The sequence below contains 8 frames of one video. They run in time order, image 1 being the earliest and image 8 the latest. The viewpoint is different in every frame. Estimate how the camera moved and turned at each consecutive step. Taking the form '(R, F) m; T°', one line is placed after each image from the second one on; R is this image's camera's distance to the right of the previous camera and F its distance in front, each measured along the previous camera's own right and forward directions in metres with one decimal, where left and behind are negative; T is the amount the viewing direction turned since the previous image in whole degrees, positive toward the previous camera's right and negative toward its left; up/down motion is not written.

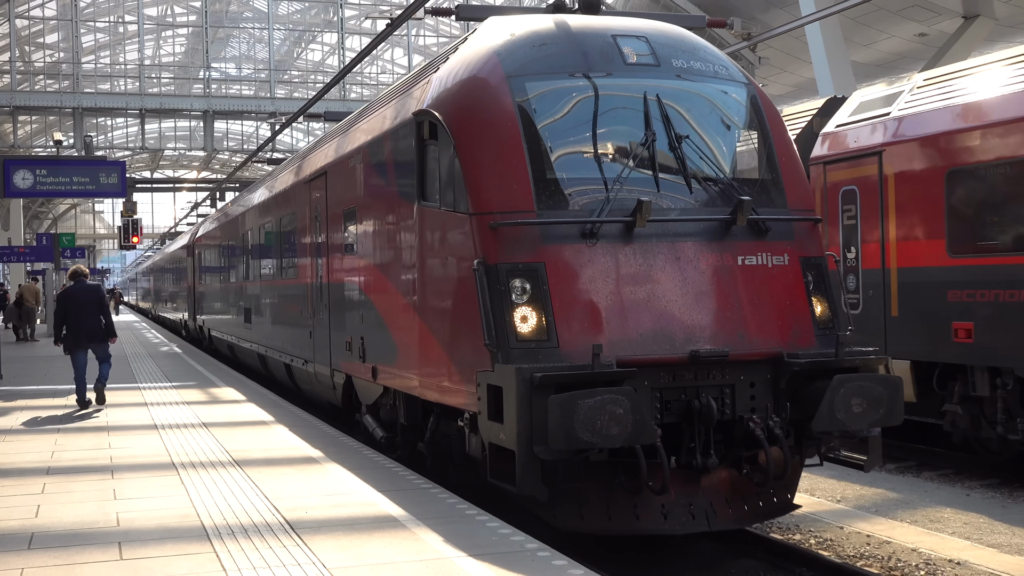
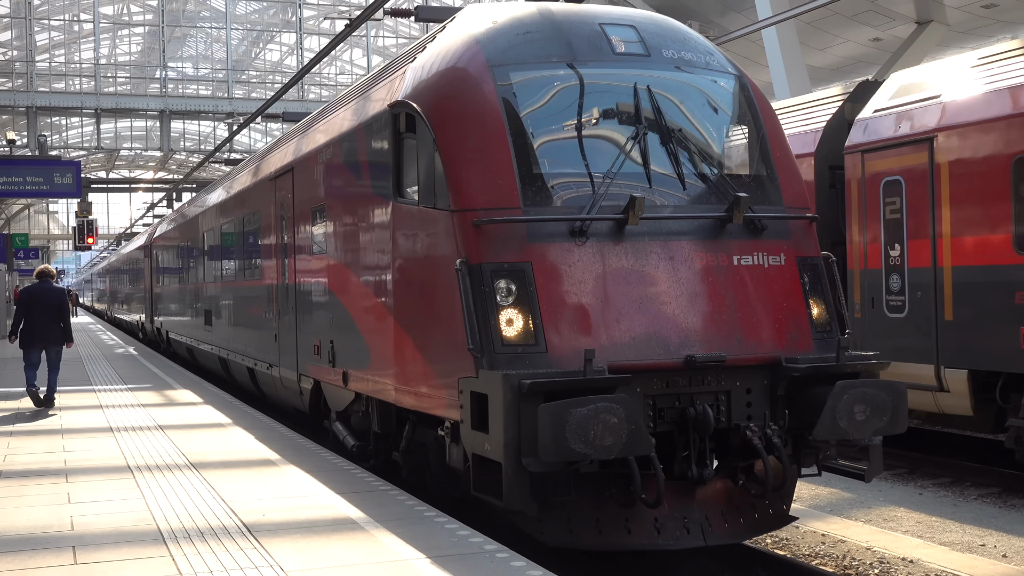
(-0.1, +0.3) m; +2°
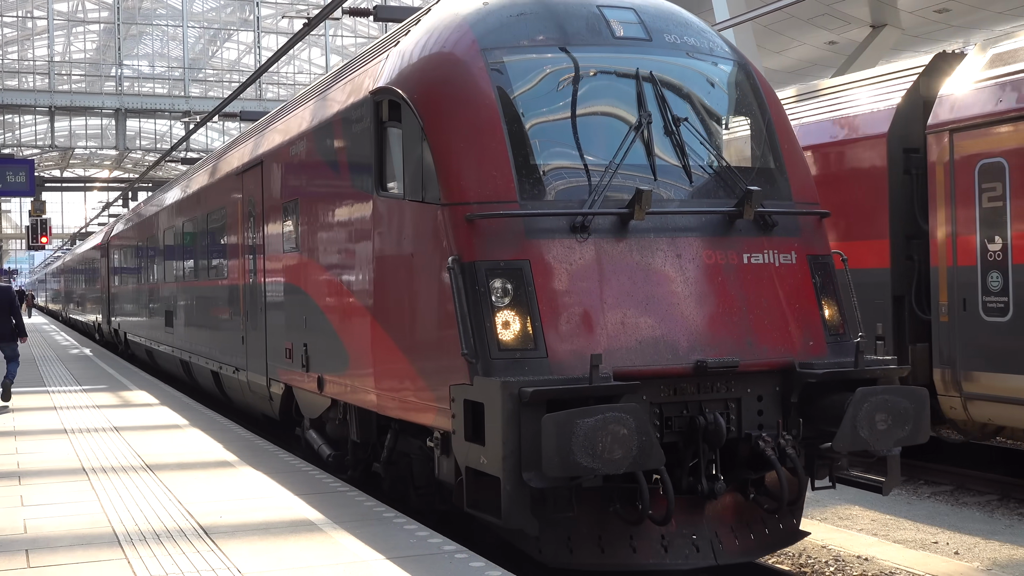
(-0.2, +0.4) m; +2°
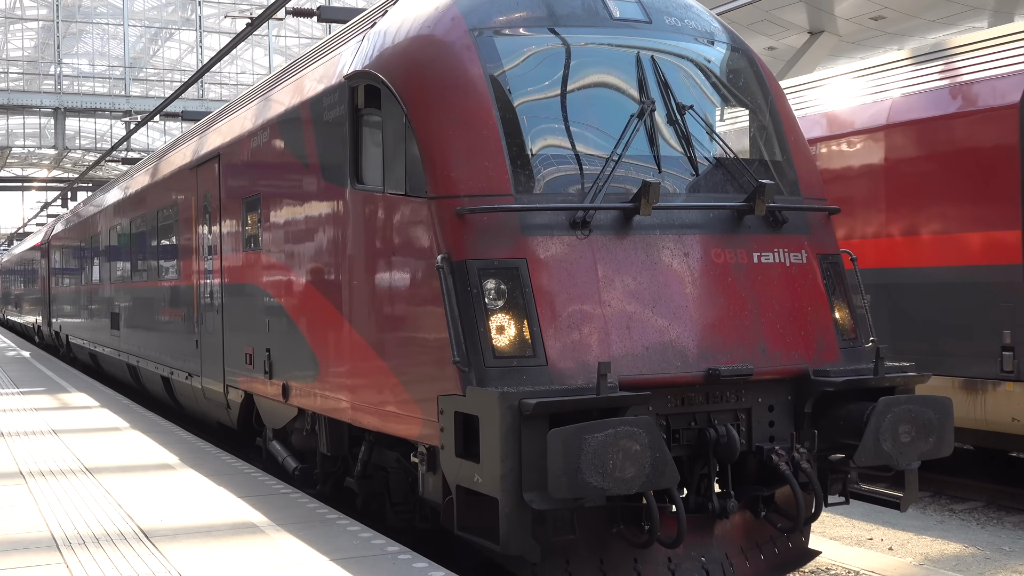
(-0.2, +0.4) m; +3°
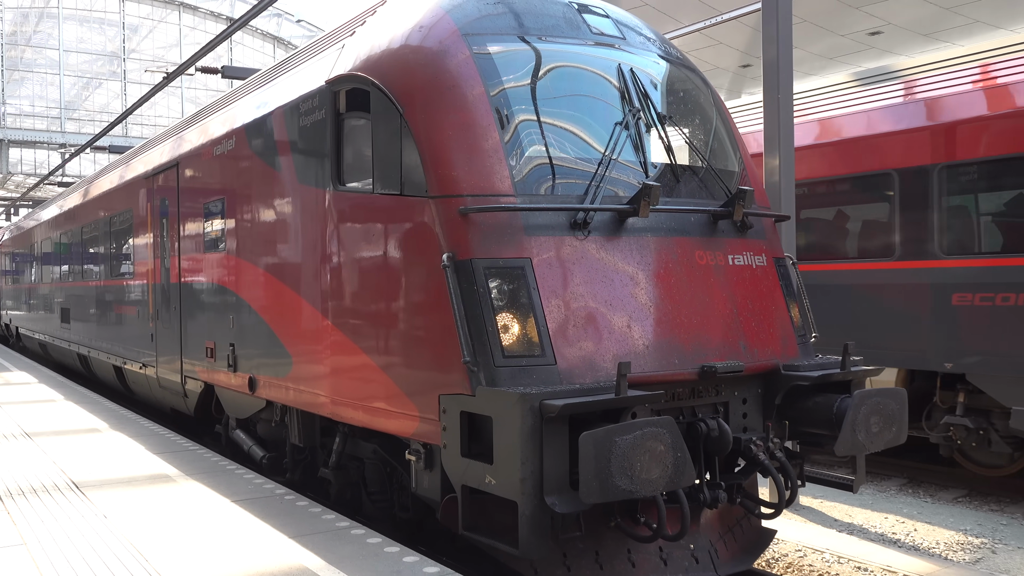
(-0.7, 0.0) m; +9°
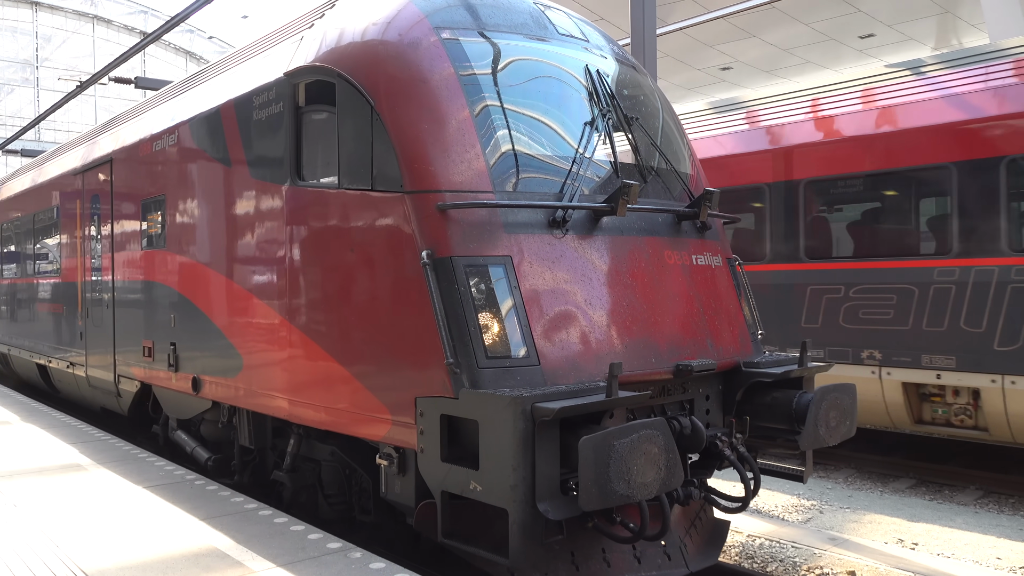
(-0.5, +0.1) m; +8°
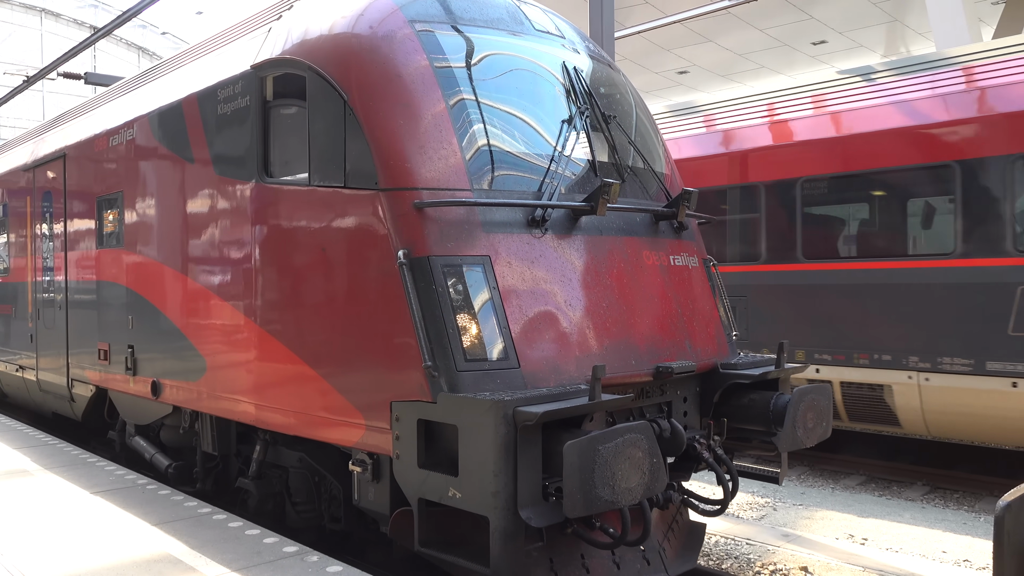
(-0.1, +0.1) m; +3°
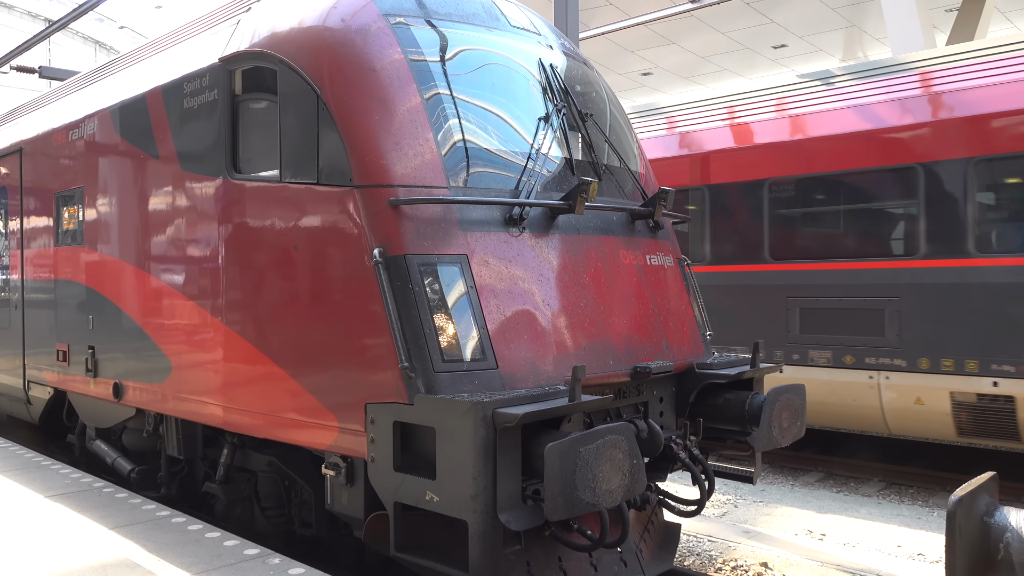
(-0.1, +0.1) m; +2°
